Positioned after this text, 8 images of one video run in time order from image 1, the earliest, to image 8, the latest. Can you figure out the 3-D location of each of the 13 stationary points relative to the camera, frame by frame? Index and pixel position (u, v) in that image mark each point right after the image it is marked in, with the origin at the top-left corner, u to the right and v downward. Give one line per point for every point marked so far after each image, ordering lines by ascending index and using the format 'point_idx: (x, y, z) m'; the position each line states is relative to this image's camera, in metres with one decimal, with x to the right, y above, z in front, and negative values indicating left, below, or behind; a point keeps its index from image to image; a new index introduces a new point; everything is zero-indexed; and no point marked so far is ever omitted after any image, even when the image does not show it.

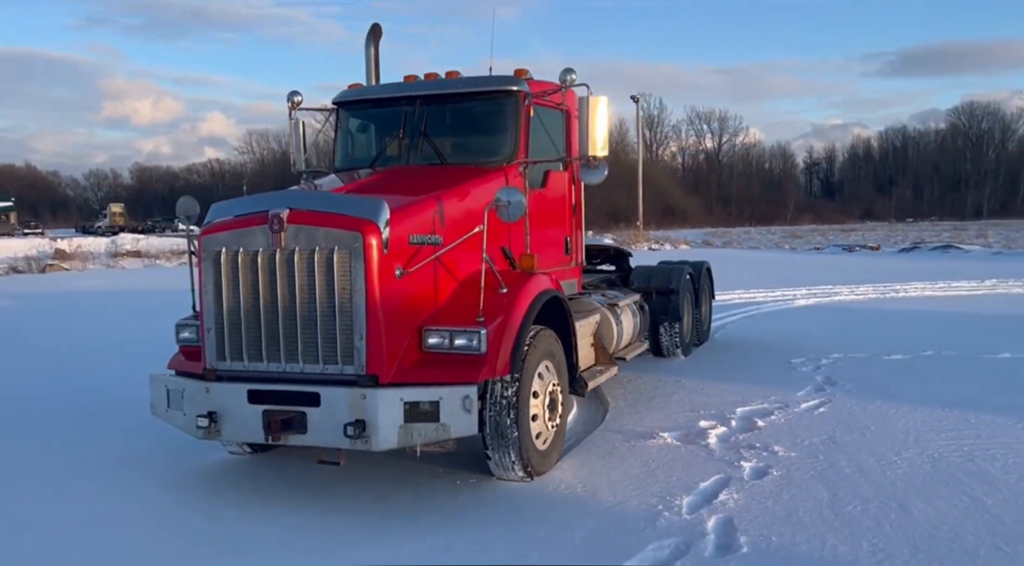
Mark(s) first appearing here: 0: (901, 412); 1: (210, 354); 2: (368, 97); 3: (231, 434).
0: (+3.2, -1.0, +6.7) m
1: (-1.7, -0.4, +4.5) m
2: (-1.1, +1.4, +6.1) m
3: (-1.5, -0.8, +4.5) m
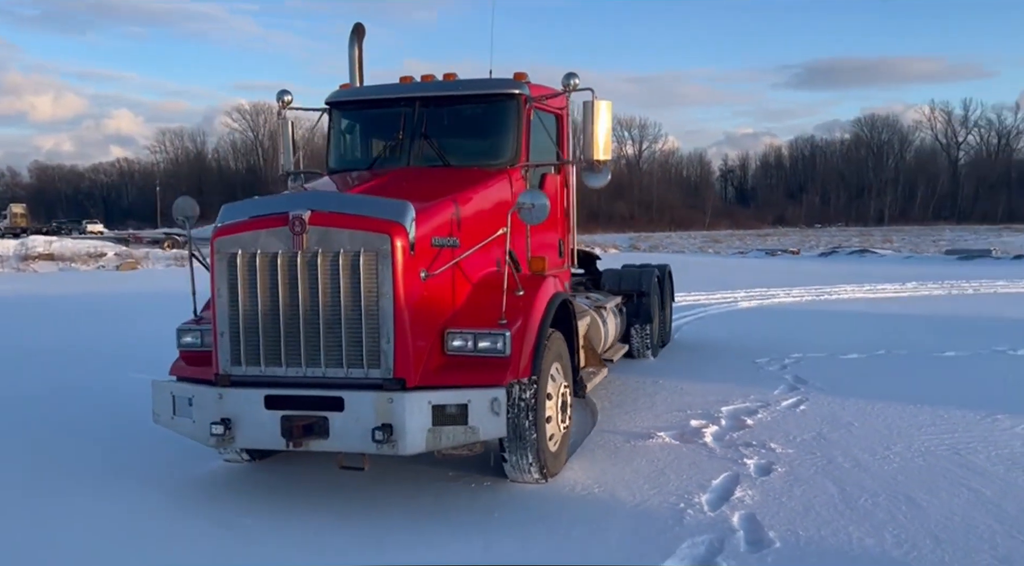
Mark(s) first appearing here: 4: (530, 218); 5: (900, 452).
0: (+3.1, -1.1, +6.9) m
1: (-1.6, -0.4, +4.4) m
2: (-1.1, +1.4, +6.0) m
3: (-1.4, -0.8, +4.3) m
4: (+0.1, +0.4, +4.4) m
5: (+2.7, -1.1, +5.5) m
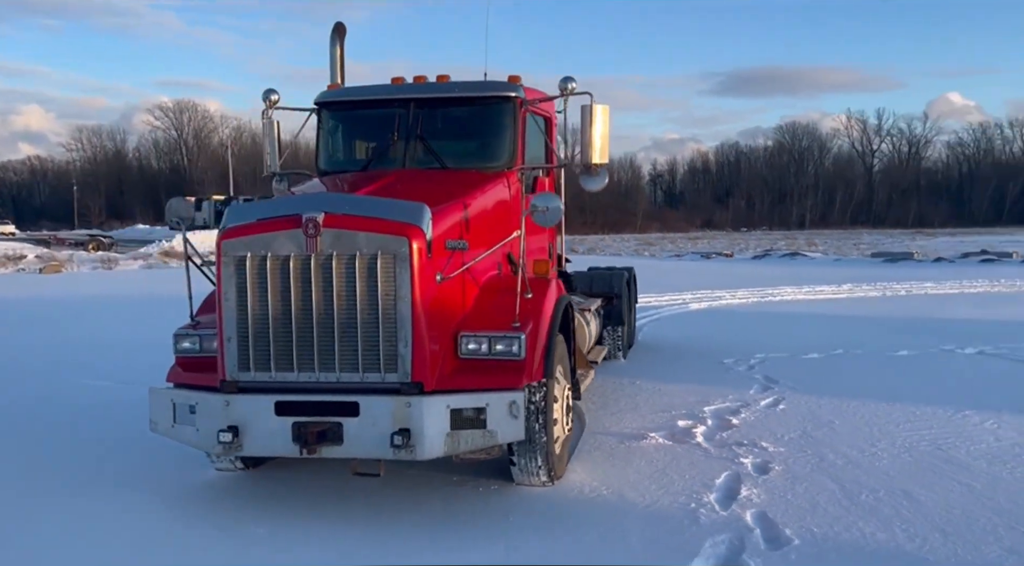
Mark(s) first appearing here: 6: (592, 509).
0: (+3.0, -1.1, +7.1) m
1: (-1.5, -0.4, +4.3) m
2: (-1.1, +1.4, +6.0) m
3: (-1.3, -0.9, +4.2) m
4: (+0.2, +0.3, +4.4) m
5: (+2.6, -1.2, +5.7) m
6: (+0.5, -1.2, +4.5) m
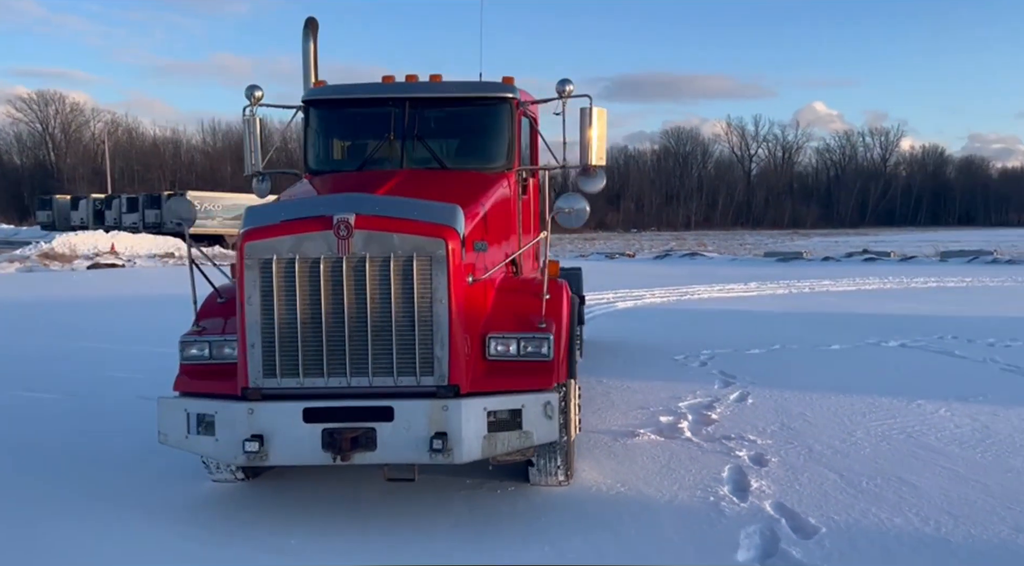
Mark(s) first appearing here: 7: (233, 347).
0: (+2.8, -1.1, +7.5) m
1: (-1.3, -0.4, +4.1) m
2: (-1.2, +1.3, +5.8) m
3: (-1.1, -0.9, +4.1) m
4: (+0.3, +0.3, +4.5) m
5: (+2.6, -1.2, +6.0) m
6: (+0.6, -1.3, +4.6) m
7: (-1.5, -0.3, +4.4) m
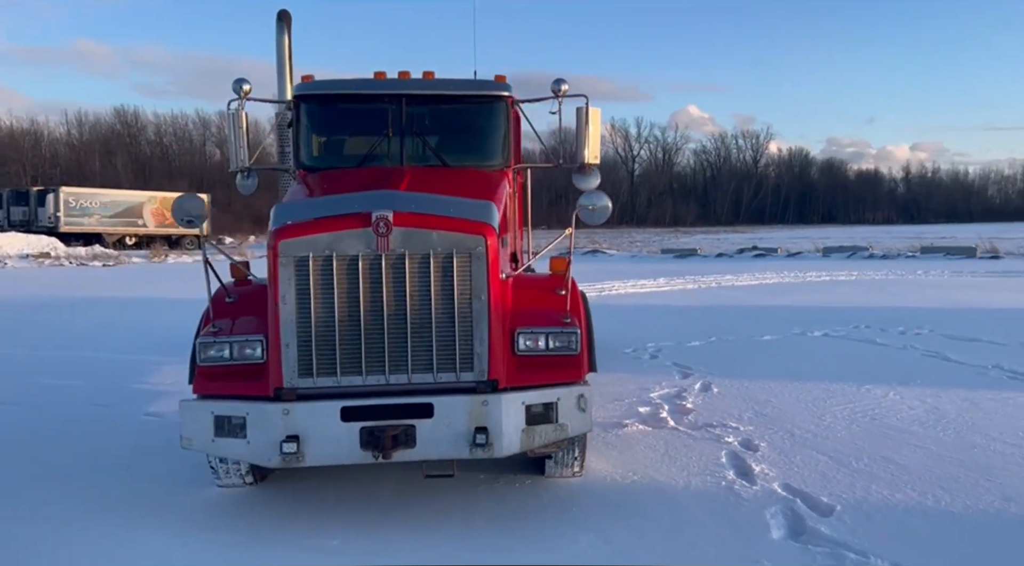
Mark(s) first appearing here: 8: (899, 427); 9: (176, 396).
0: (+2.5, -1.0, +7.9) m
1: (-1.1, -0.4, +4.0) m
2: (-1.2, +1.4, +5.7) m
3: (-0.9, -0.9, +4.0) m
4: (+0.4, +0.4, +4.6) m
5: (+2.5, -1.1, +6.4) m
6: (+0.7, -1.2, +4.7) m
7: (-1.3, -0.3, +4.3) m
8: (+3.0, -1.1, +6.3) m
9: (-3.2, -1.1, +7.8) m
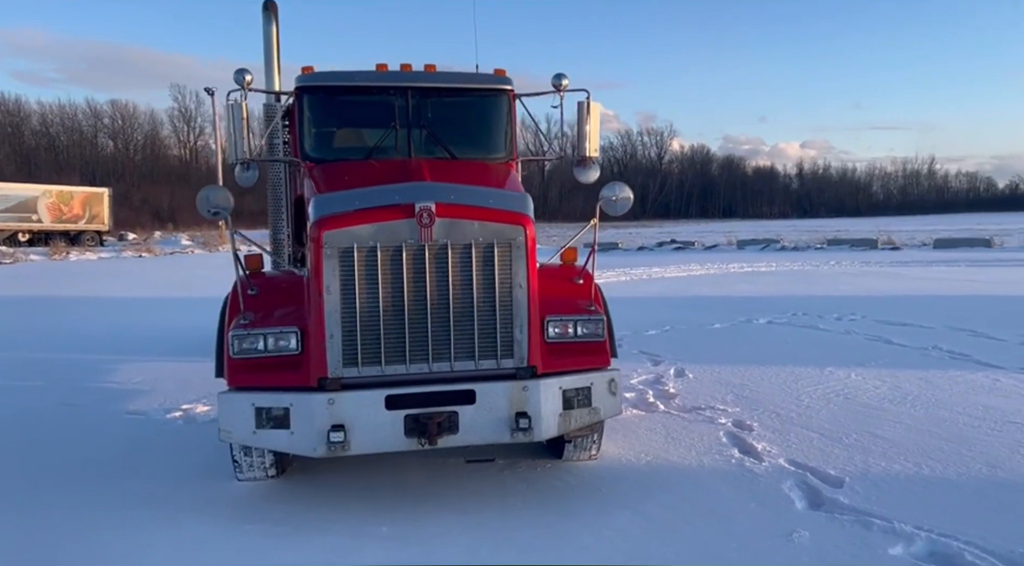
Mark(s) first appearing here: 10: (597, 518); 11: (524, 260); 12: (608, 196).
0: (+2.3, -0.9, +8.3) m
1: (-0.9, -0.4, +4.0) m
2: (-1.2, +1.4, +5.7) m
3: (-0.7, -0.8, +4.0) m
4: (+0.6, +0.4, +4.7) m
5: (+2.5, -1.0, +6.8) m
6: (+0.9, -1.2, +5.0) m
7: (-1.2, -0.3, +4.3) m
8: (+3.0, -1.0, +6.8) m
9: (-3.4, -1.0, +7.6) m
10: (+0.4, -1.2, +4.3) m
11: (+0.1, +0.1, +4.2) m
12: (+0.6, +0.5, +4.8) m
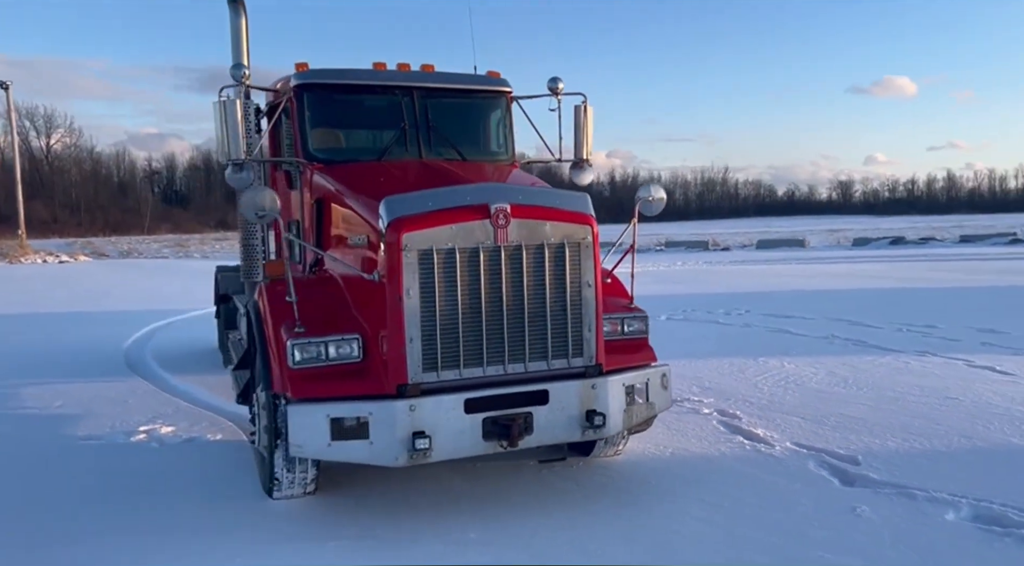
0: (+1.9, -0.9, +8.7) m
1: (-0.5, -0.4, +3.9) m
2: (-1.2, +1.4, +5.5) m
3: (-0.3, -0.8, +4.0) m
4: (+0.8, +0.4, +4.9) m
5: (+2.3, -1.0, +7.3) m
6: (+1.1, -1.1, +5.2) m
7: (-0.8, -0.3, +4.1) m
8: (+2.8, -1.0, +7.3) m
9: (-3.6, -1.1, +6.9) m
10: (+0.8, -1.2, +4.4) m
11: (+0.4, +0.1, +4.2) m
12: (+0.8, +0.5, +4.9) m
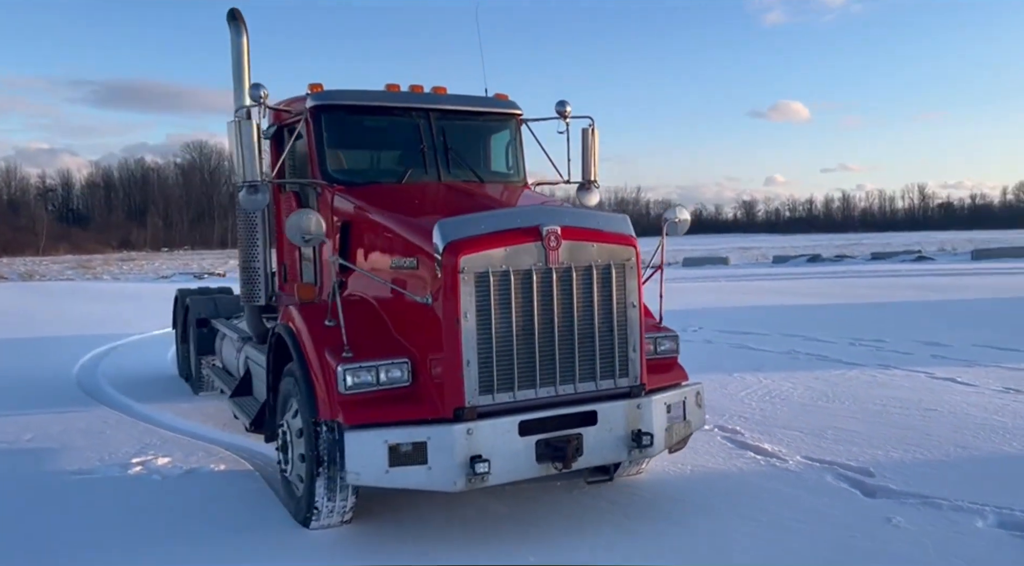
0: (+1.7, -1.1, +8.8) m
1: (-0.2, -0.5, +3.9) m
2: (-1.0, +1.2, +5.5) m
3: (0.0, -0.9, +3.9) m
4: (+1.0, +0.3, +5.0) m
5: (+2.3, -1.1, +7.5) m
6: (+1.3, -1.3, +5.2) m
7: (-0.5, -0.4, +4.0) m
8: (+2.7, -1.1, +7.6) m
9: (-3.6, -1.4, +6.6) m
10: (+1.0, -1.3, +4.4) m
11: (+0.6, 0.0, +4.3) m
12: (+0.9, +0.4, +5.0) m
